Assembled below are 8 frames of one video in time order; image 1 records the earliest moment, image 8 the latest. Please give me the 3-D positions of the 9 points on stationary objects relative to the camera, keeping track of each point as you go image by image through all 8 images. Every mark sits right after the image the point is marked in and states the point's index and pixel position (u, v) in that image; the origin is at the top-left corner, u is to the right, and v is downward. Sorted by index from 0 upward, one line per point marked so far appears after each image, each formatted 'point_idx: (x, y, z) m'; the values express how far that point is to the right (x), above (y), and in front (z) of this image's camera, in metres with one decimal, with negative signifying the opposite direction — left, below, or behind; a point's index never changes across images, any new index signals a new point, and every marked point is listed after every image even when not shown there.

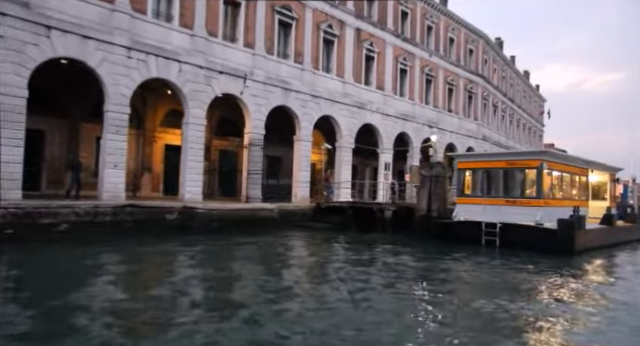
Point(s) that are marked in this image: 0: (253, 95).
0: (-2.6, +3.0, +18.7) m
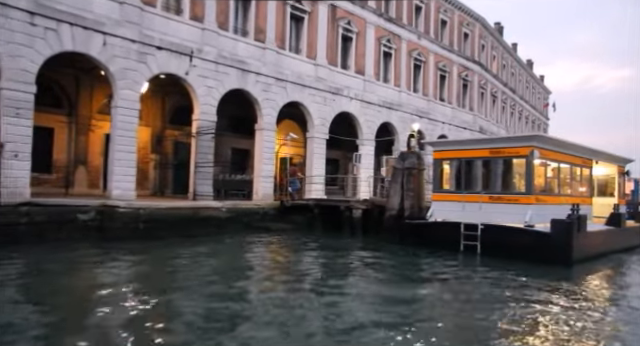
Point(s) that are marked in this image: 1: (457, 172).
0: (-4.0, +3.3, +16.2) m
1: (+3.8, 0.0, +13.1) m
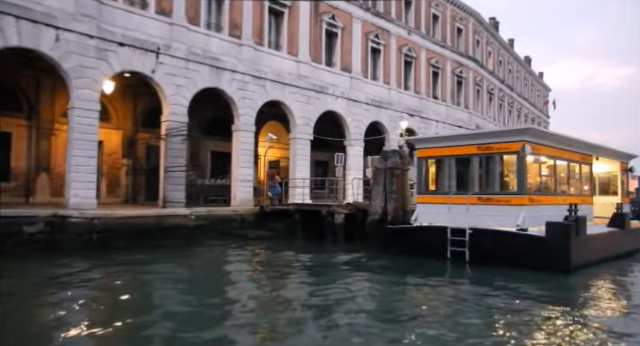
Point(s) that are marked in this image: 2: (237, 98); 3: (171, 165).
0: (-4.8, +3.1, +15.1) m
1: (+3.1, 0.0, +11.9) m
2: (-3.0, +2.8, +17.2) m
3: (-4.8, +0.3, +15.1) m
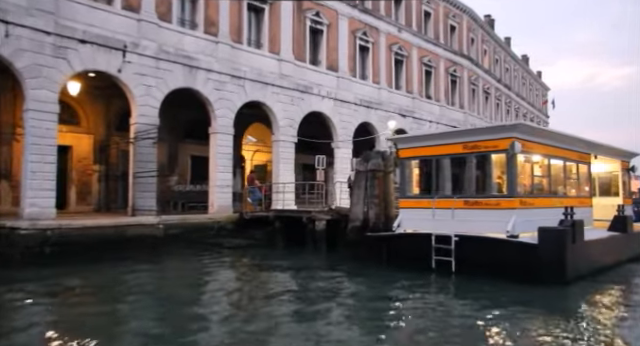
0: (-5.4, +2.9, +14.2) m
1: (+2.5, 0.0, +10.9) m
2: (-3.7, +2.6, +16.3) m
3: (-5.4, +0.1, +14.1) m
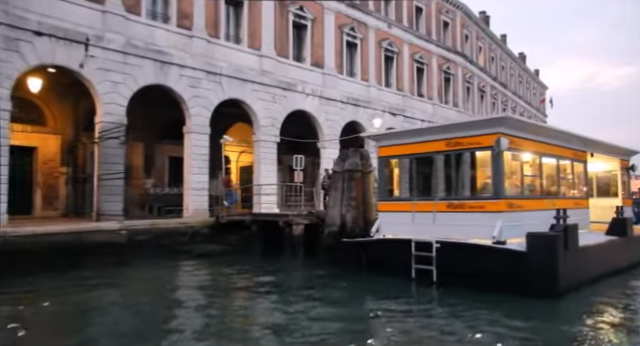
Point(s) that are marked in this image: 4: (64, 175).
0: (-6.1, +2.9, +13.3) m
1: (+1.9, 0.0, +10.0) m
2: (-4.3, +2.5, +15.4) m
3: (-6.0, 0.0, +13.2) m
4: (-8.4, -0.1, +15.5) m
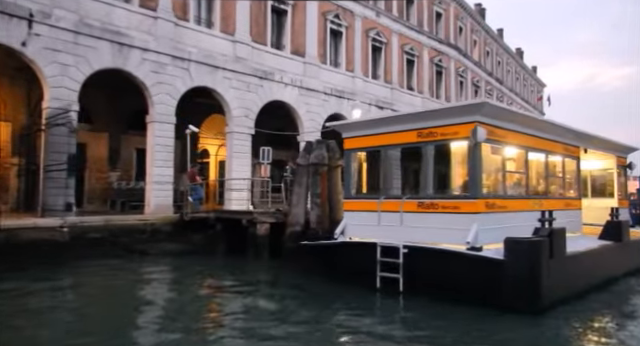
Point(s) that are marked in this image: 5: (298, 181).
0: (-6.8, +3.1, +12.1) m
1: (+1.0, +0.1, +8.8) m
2: (-5.1, +2.8, +14.2) m
3: (-6.8, +0.2, +12.0) m
4: (-9.3, +0.2, +14.3) m
5: (-0.5, -0.2, +10.2) m
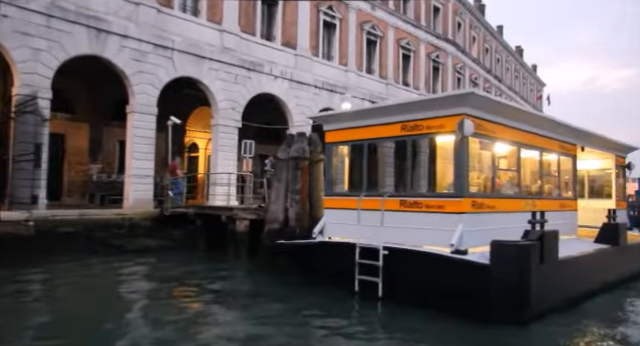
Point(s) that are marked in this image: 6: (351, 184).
0: (-7.2, +3.3, +11.5) m
1: (+0.7, +0.2, +8.3) m
2: (-5.5, +3.0, +13.6) m
3: (-7.2, +0.5, +11.4) m
4: (-9.6, +0.5, +13.7) m
5: (-0.9, 0.0, +9.7) m
6: (+0.5, -0.2, +8.4) m
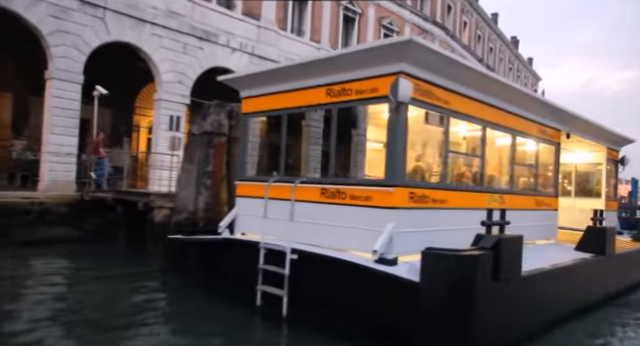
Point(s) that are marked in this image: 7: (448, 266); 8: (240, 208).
0: (-8.4, +3.9, +9.5) m
1: (-0.6, +0.4, +6.4) m
2: (-6.7, +3.5, +11.6) m
3: (-8.5, +1.1, +9.5) m
4: (-10.9, +1.2, +11.8) m
5: (-2.2, +0.3, +7.8) m
6: (-0.7, +0.1, +6.5) m
7: (+1.2, -0.8, +4.3) m
8: (-1.1, -0.5, +6.9) m
